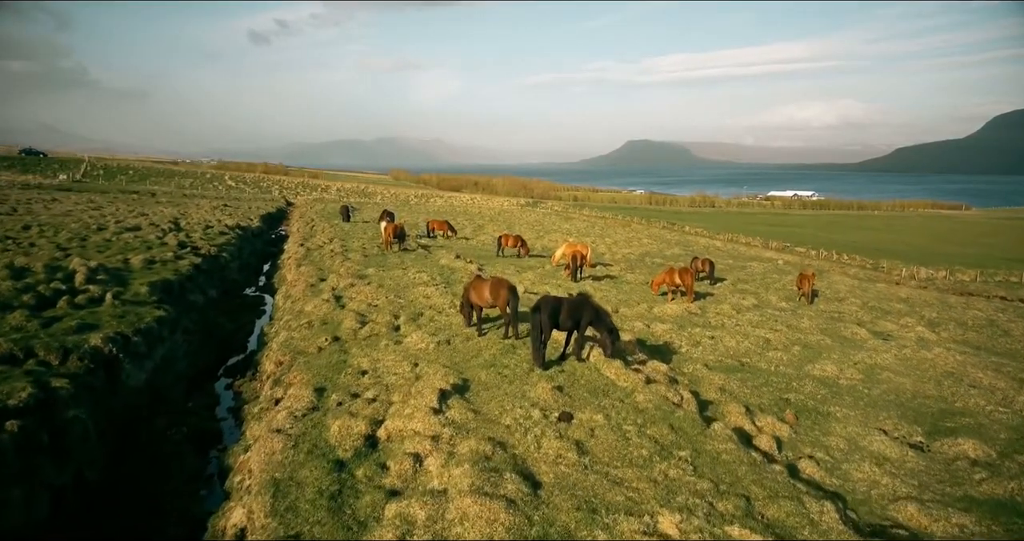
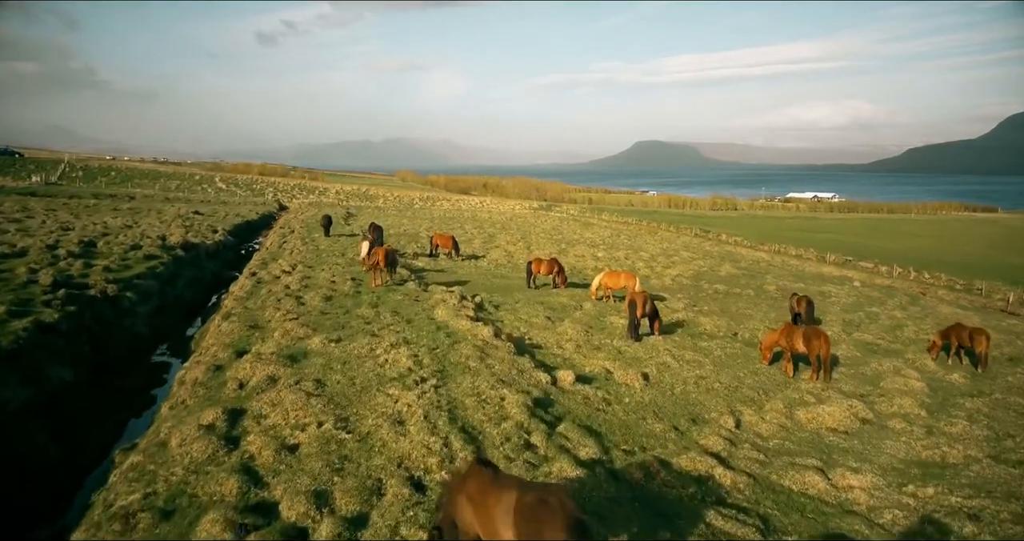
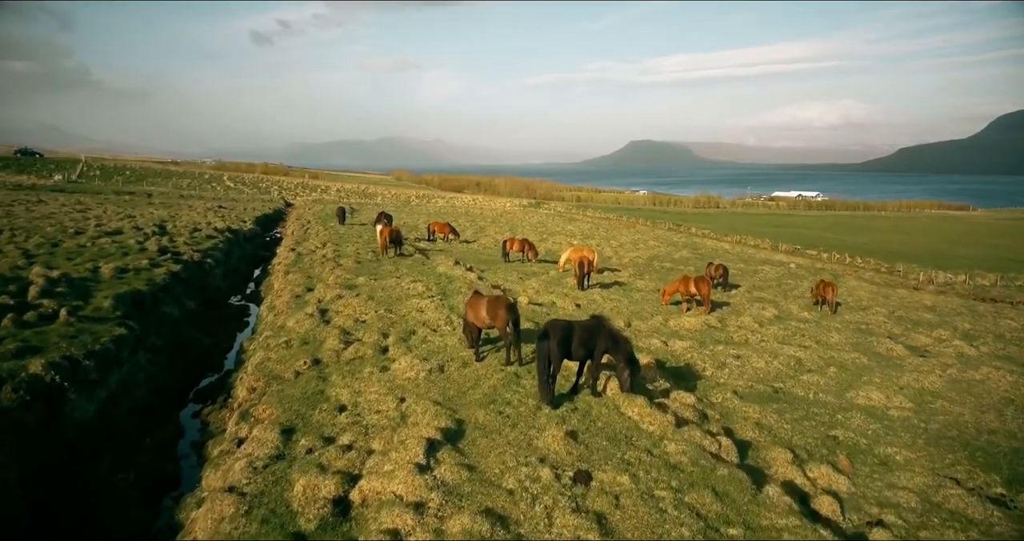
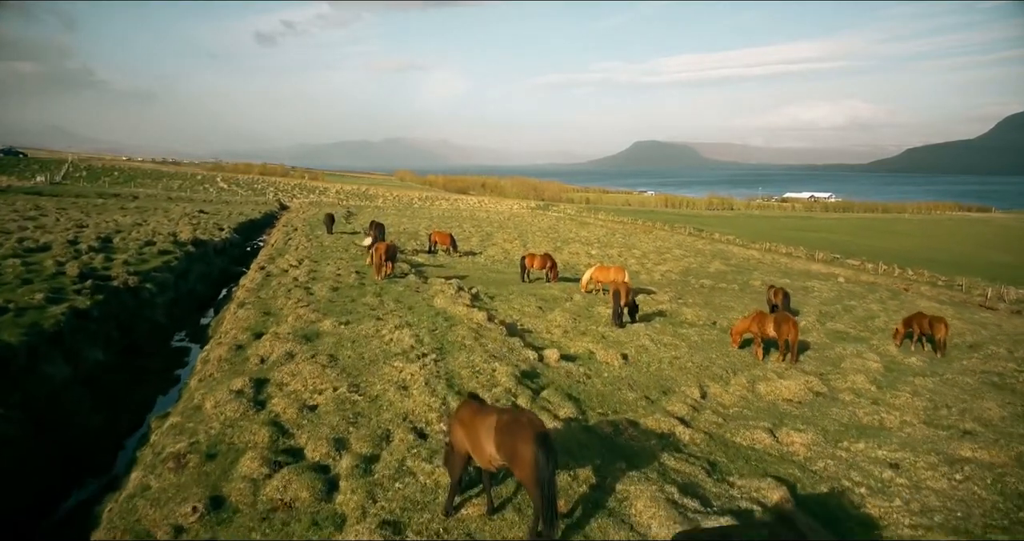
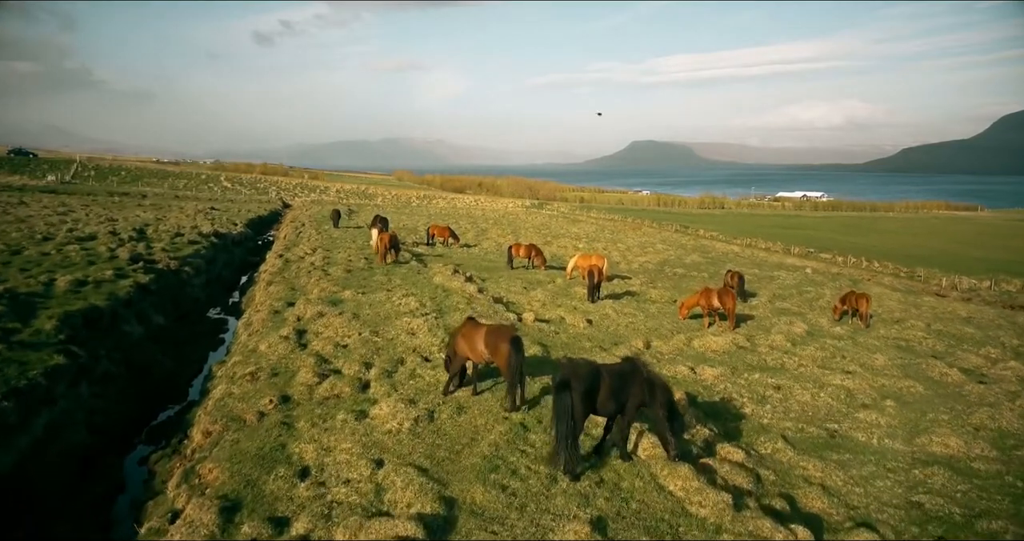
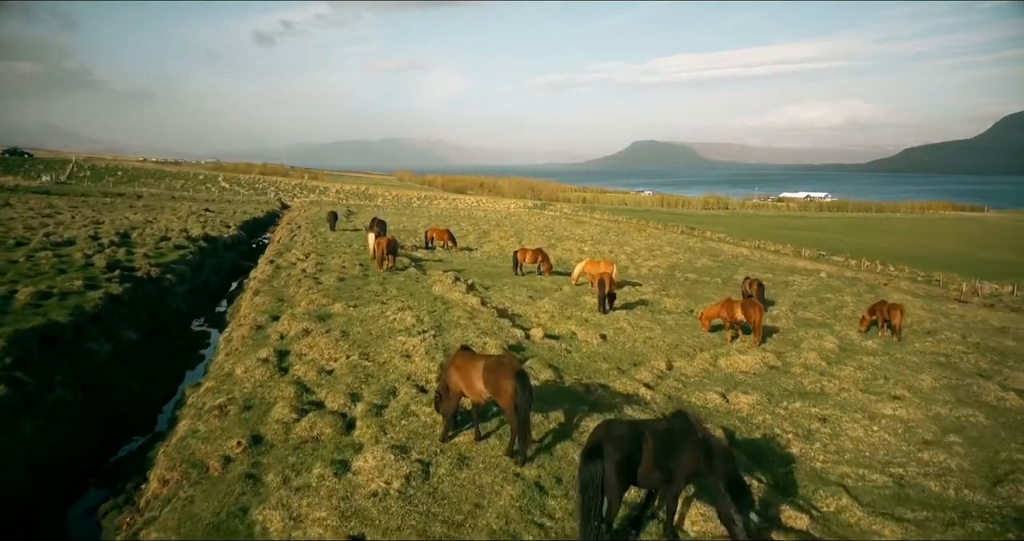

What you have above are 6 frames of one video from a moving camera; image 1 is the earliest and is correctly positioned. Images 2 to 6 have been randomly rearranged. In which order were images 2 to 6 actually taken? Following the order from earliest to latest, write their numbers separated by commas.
3, 5, 6, 4, 2
